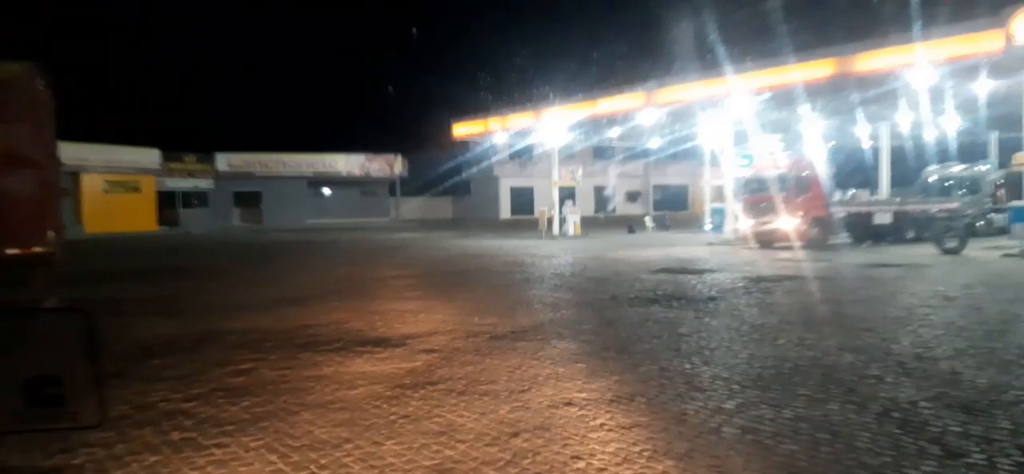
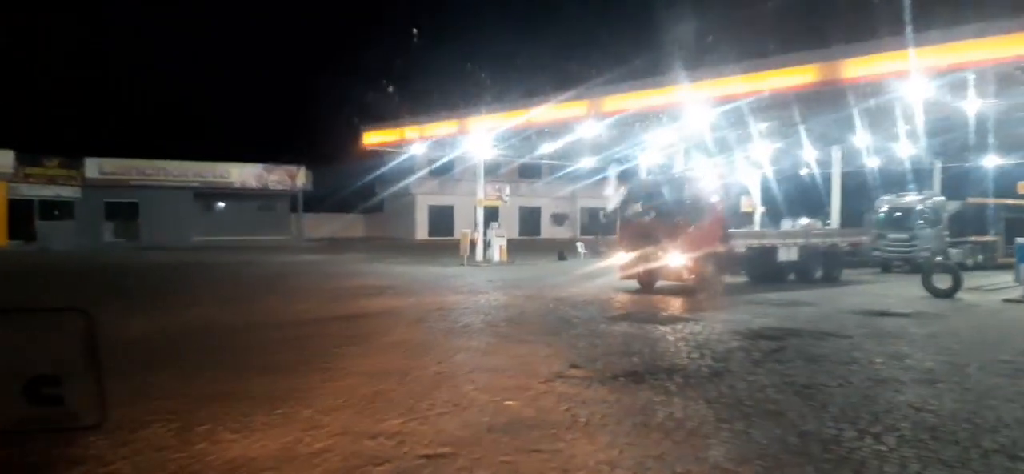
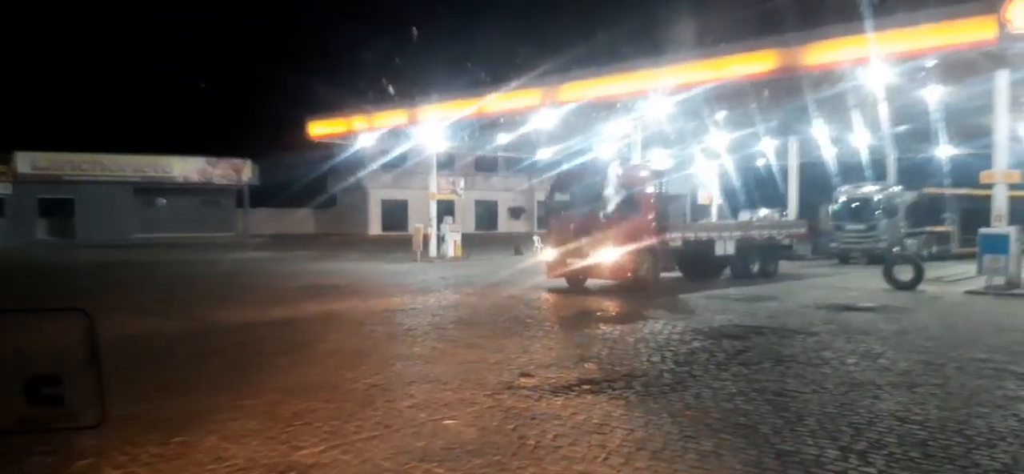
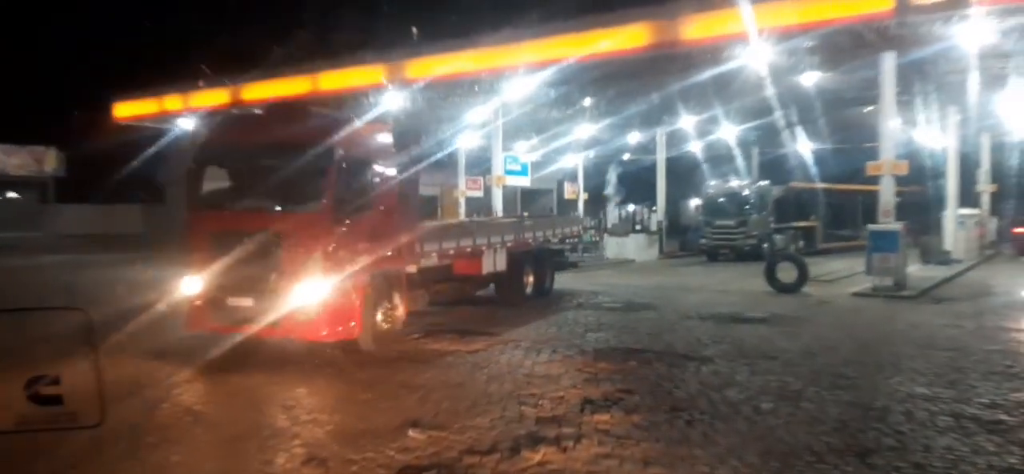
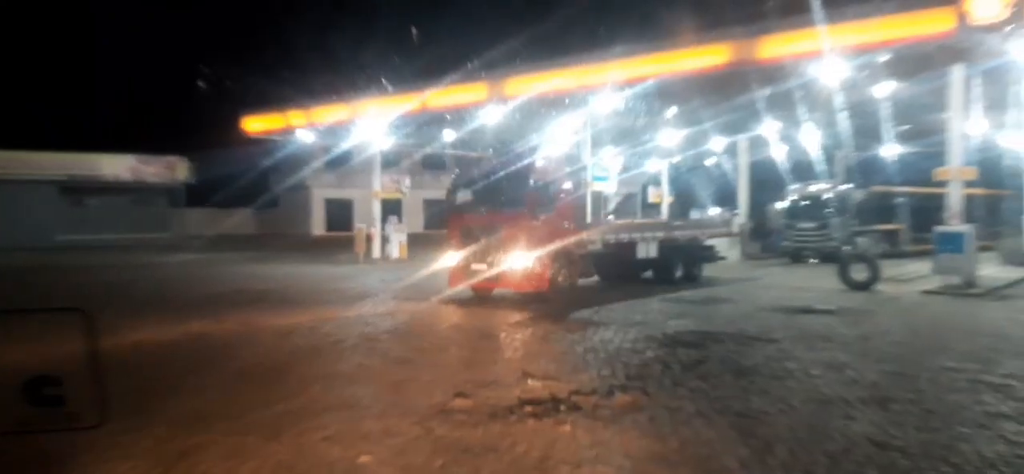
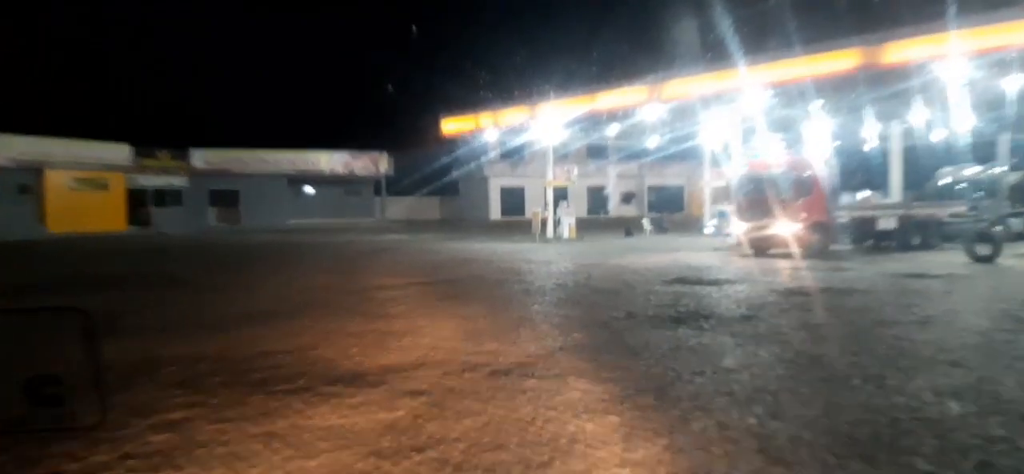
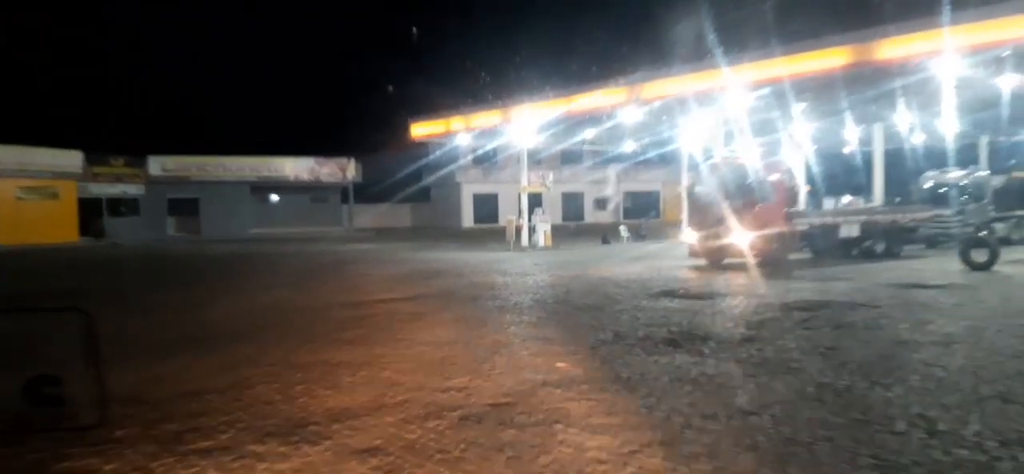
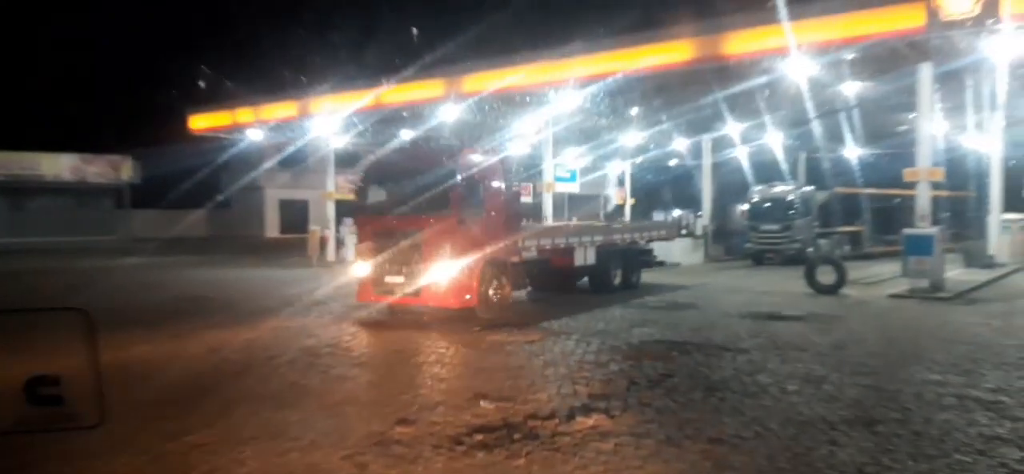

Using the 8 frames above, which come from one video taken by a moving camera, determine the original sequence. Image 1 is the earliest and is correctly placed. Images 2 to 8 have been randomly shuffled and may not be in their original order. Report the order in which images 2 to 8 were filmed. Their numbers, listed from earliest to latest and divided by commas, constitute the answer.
6, 7, 2, 3, 5, 8, 4
